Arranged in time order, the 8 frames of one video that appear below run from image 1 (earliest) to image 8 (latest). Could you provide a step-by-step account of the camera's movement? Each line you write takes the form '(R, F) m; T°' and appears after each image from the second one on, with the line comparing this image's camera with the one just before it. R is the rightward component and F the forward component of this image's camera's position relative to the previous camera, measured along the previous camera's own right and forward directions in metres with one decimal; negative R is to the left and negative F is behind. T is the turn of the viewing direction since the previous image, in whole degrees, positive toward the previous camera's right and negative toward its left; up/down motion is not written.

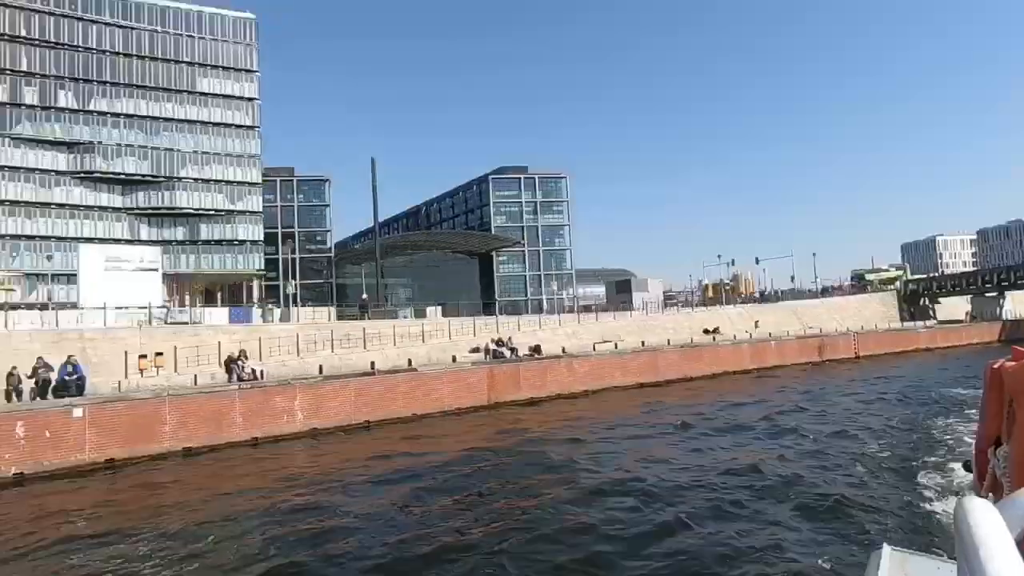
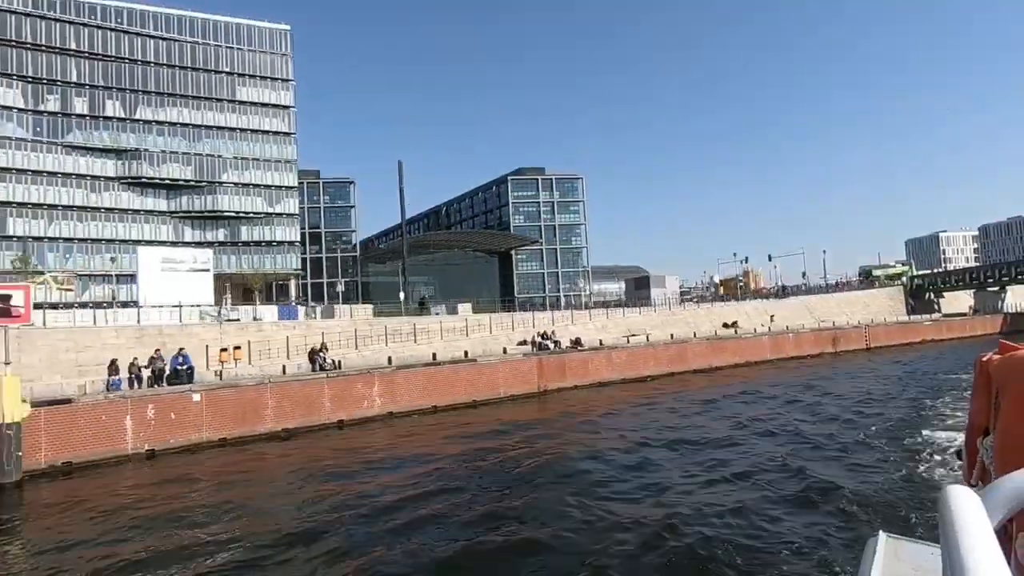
(-2.3, -2.2) m; 0°
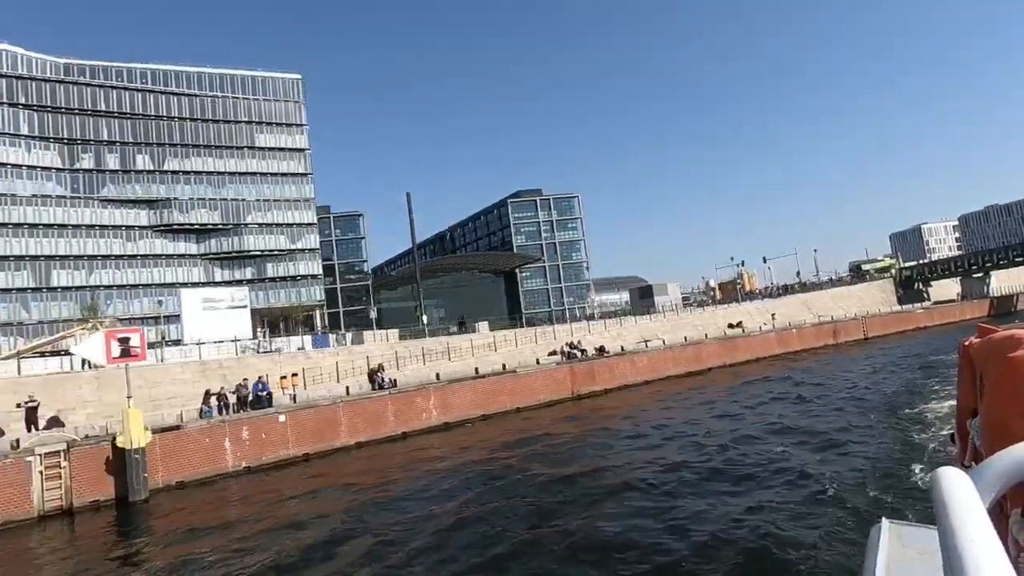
(-1.9, -2.6) m; +1°
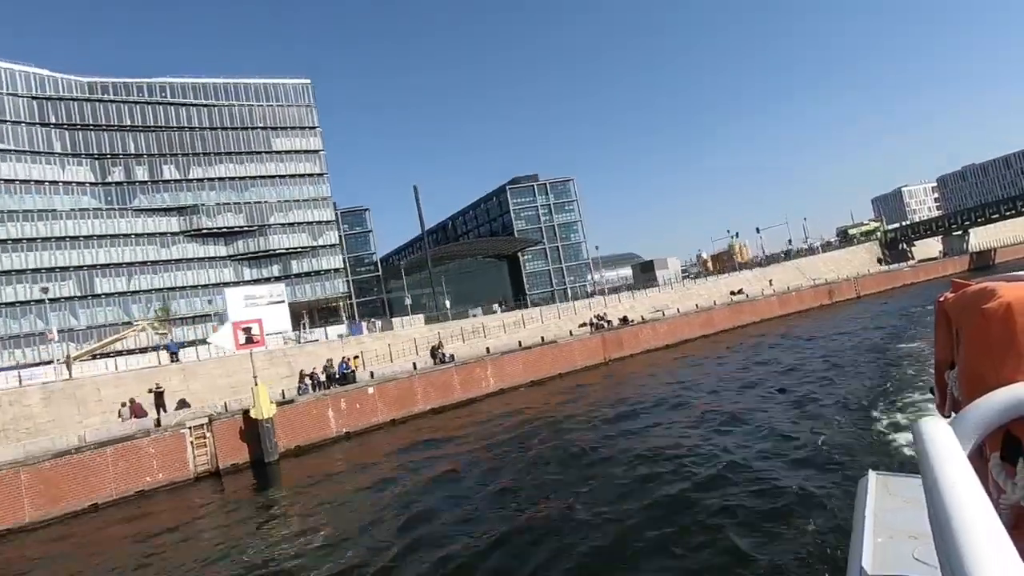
(-3.0, -3.3) m; +2°
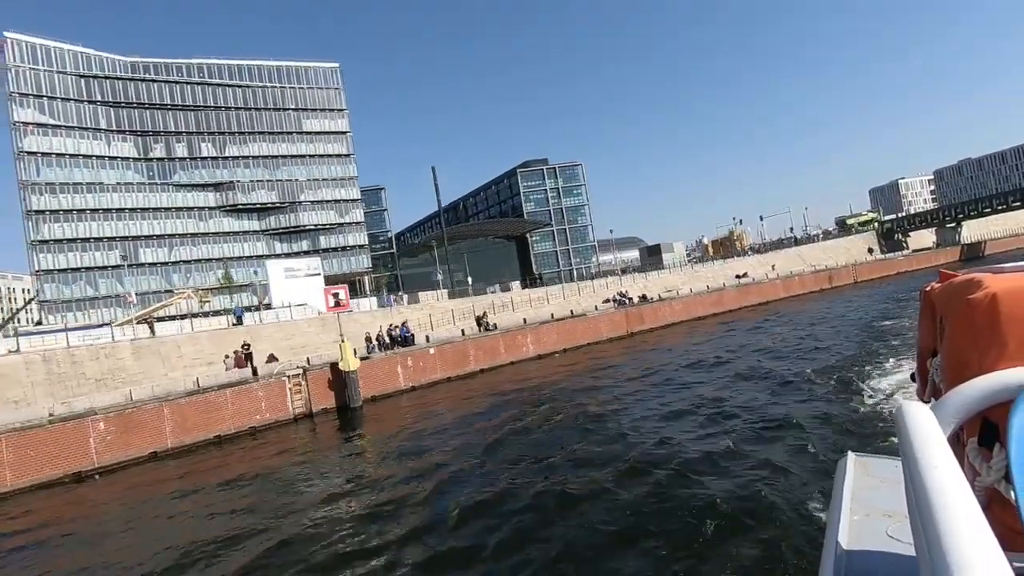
(-2.7, -3.1) m; +1°
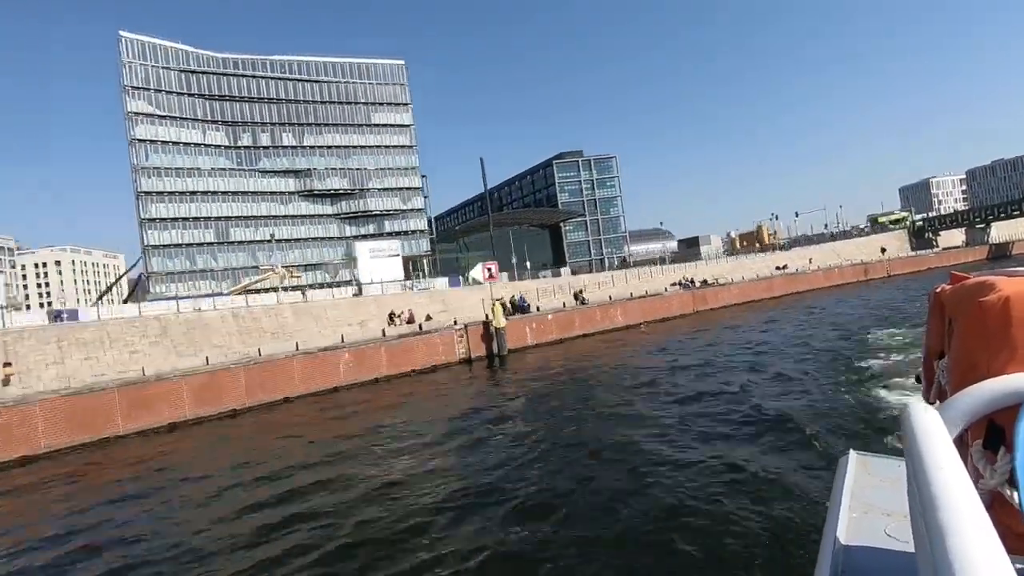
(-5.1, -5.8) m; -1°
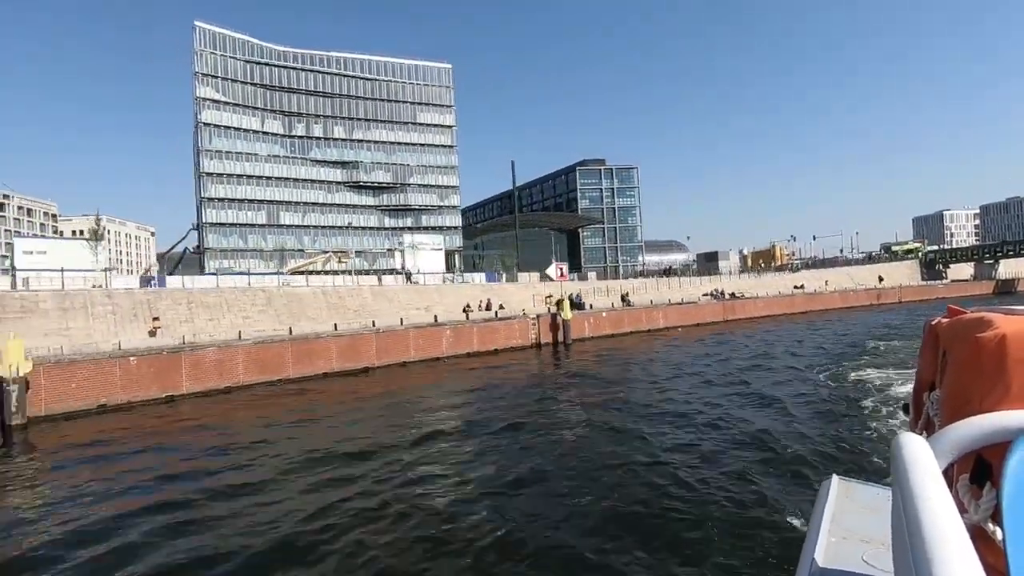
(-3.5, -4.4) m; 0°
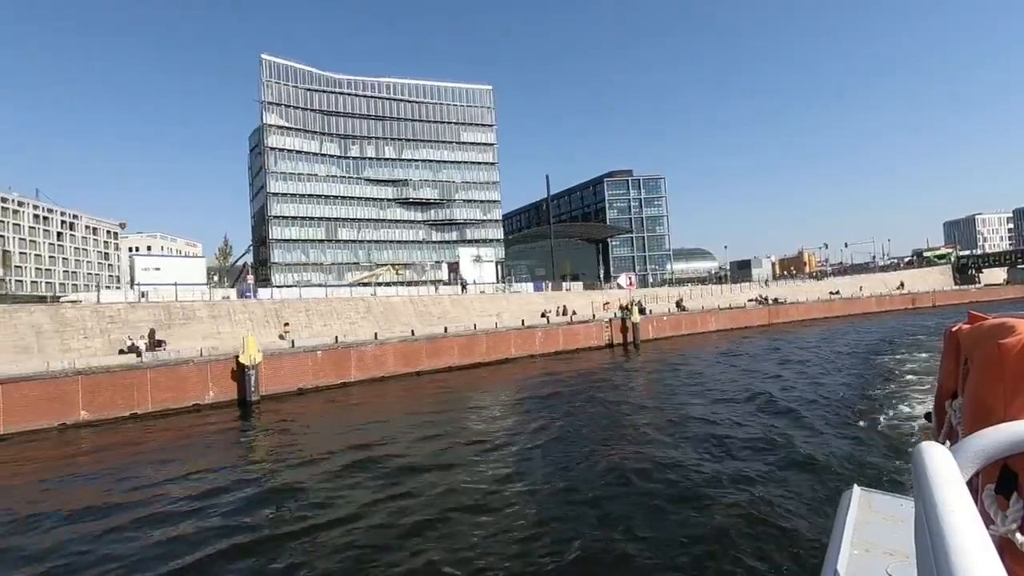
(-3.5, -4.5) m; -2°
